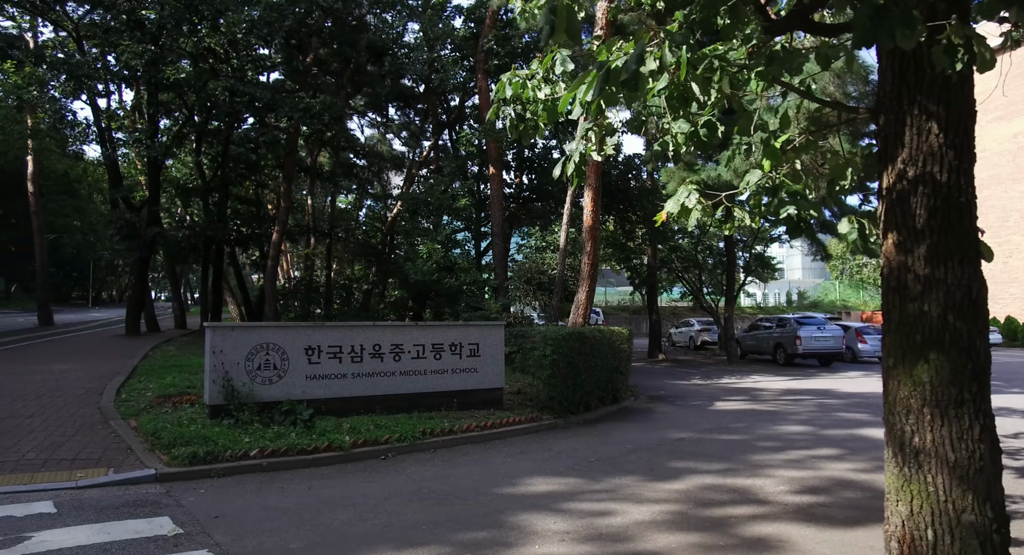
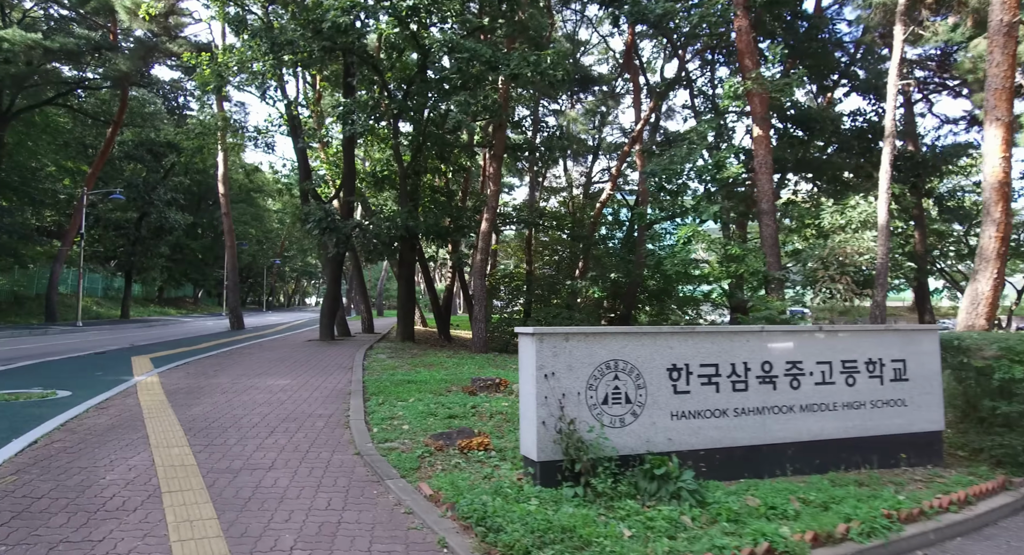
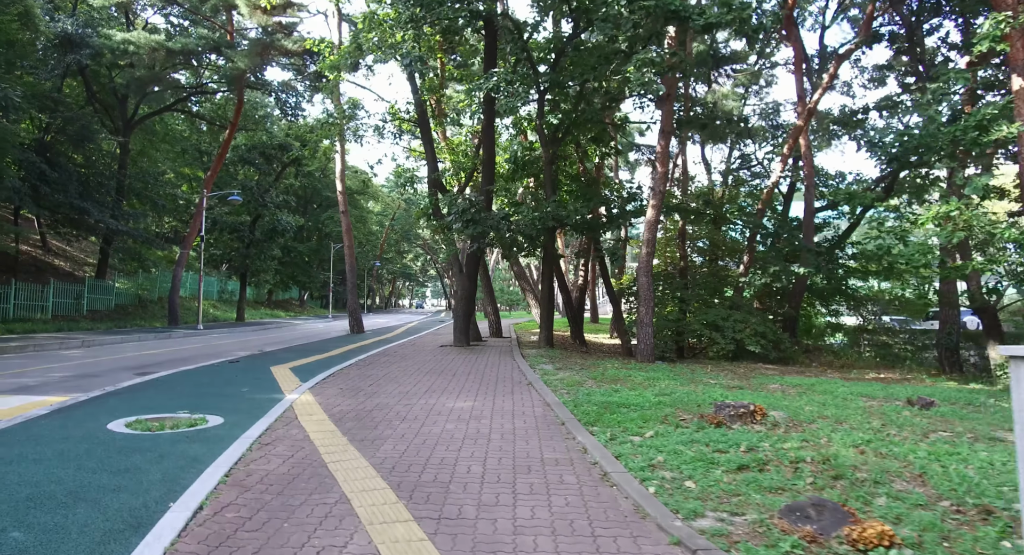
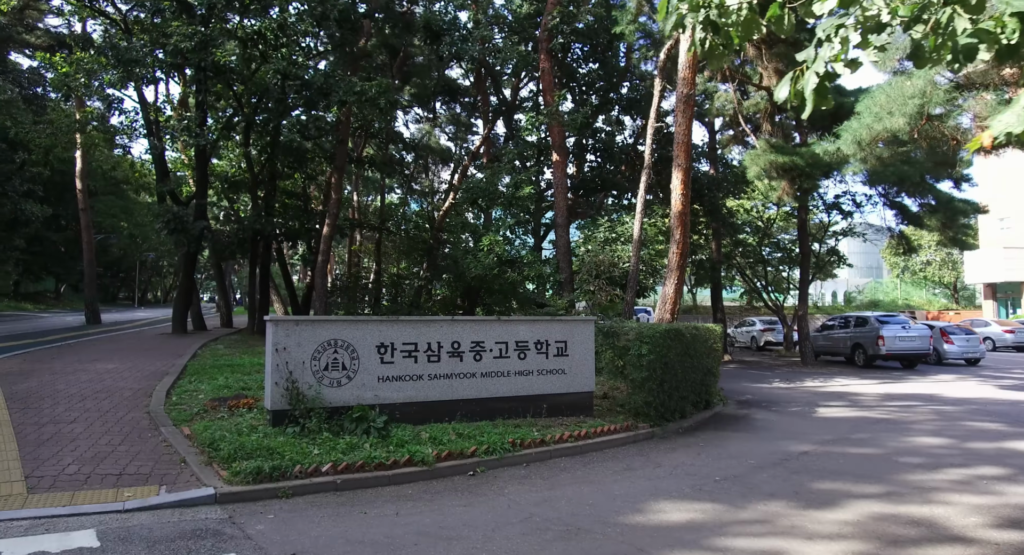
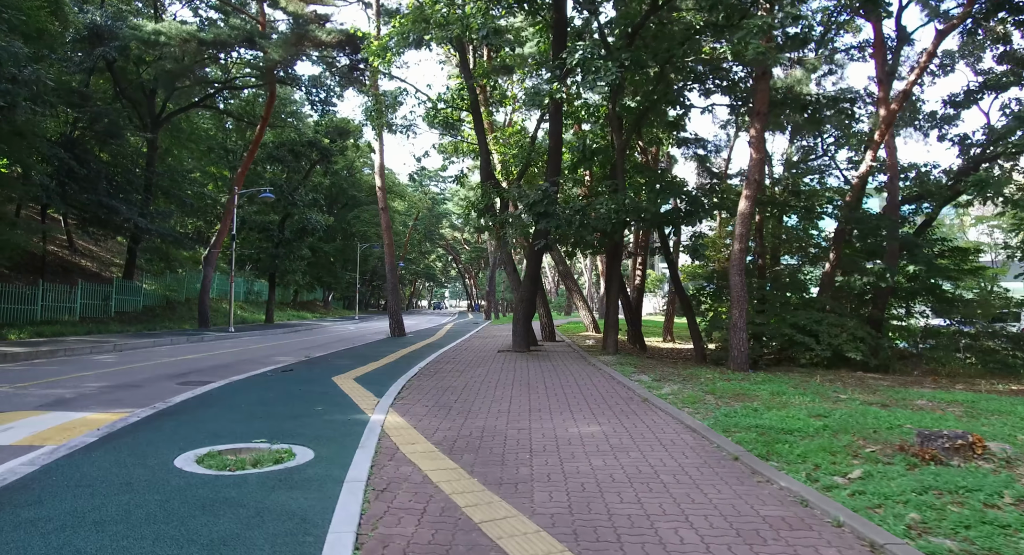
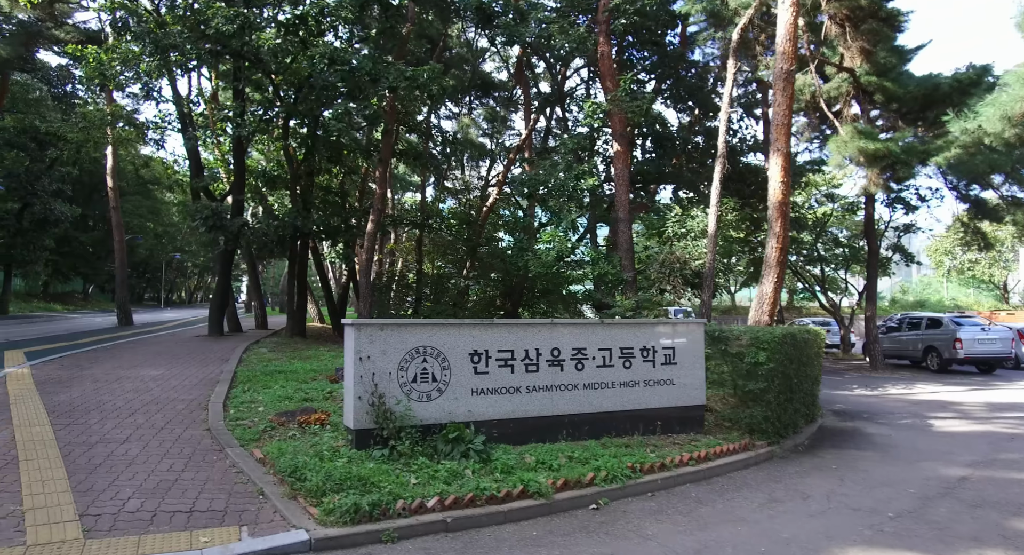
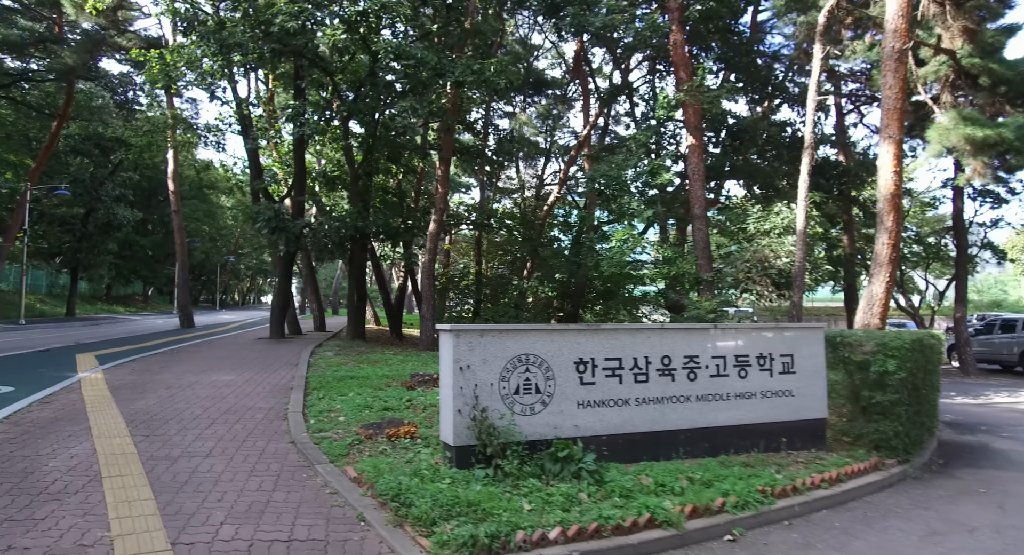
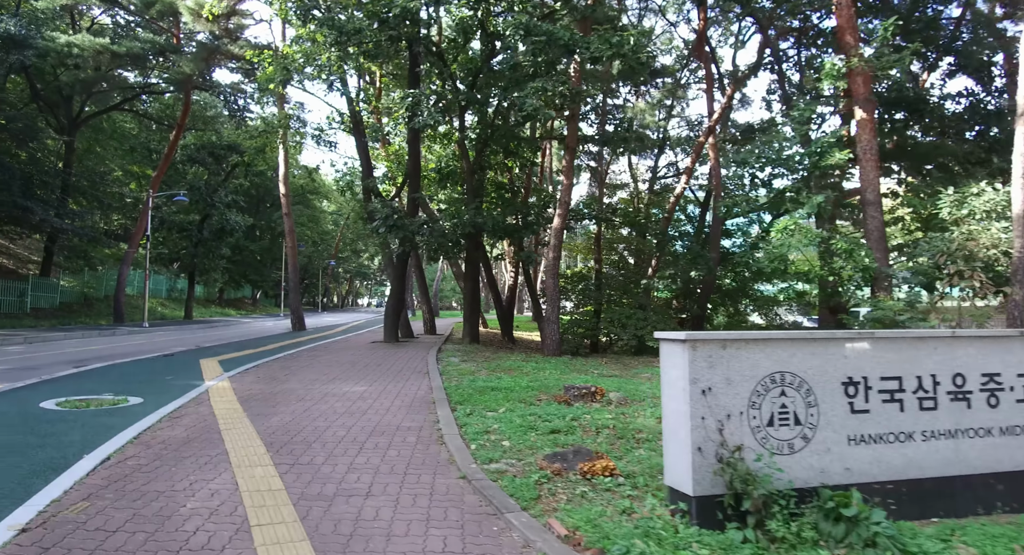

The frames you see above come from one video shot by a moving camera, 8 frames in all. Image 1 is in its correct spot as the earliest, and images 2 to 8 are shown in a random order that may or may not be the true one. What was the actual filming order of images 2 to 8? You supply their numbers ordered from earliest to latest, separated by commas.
4, 6, 7, 2, 8, 3, 5
